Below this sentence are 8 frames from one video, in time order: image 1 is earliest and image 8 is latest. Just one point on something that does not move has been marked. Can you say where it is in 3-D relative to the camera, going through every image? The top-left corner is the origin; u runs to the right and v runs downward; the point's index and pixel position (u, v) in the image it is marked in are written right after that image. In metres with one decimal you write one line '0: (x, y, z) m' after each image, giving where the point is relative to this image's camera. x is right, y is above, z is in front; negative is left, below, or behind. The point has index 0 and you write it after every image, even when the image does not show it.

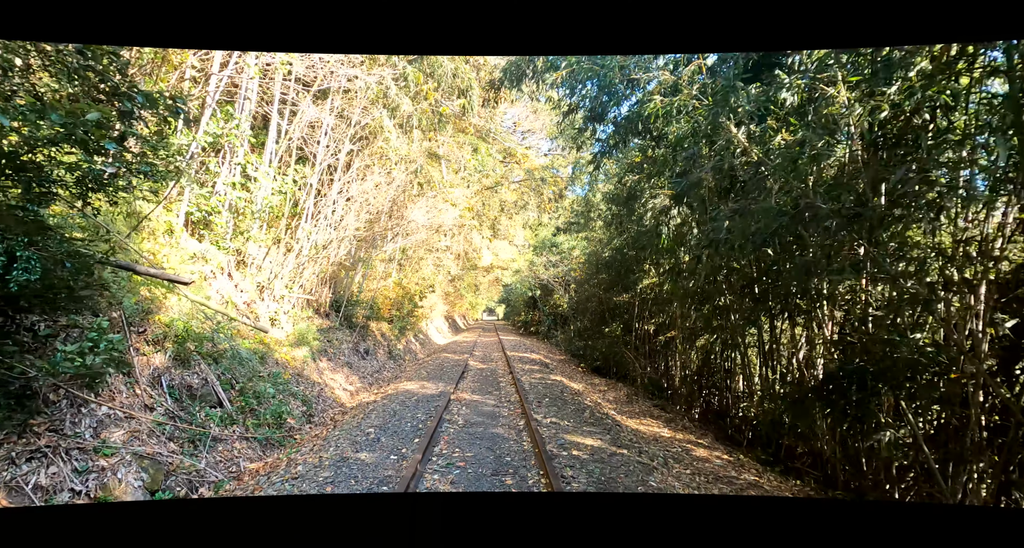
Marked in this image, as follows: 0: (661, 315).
0: (+3.4, -0.8, +11.4) m
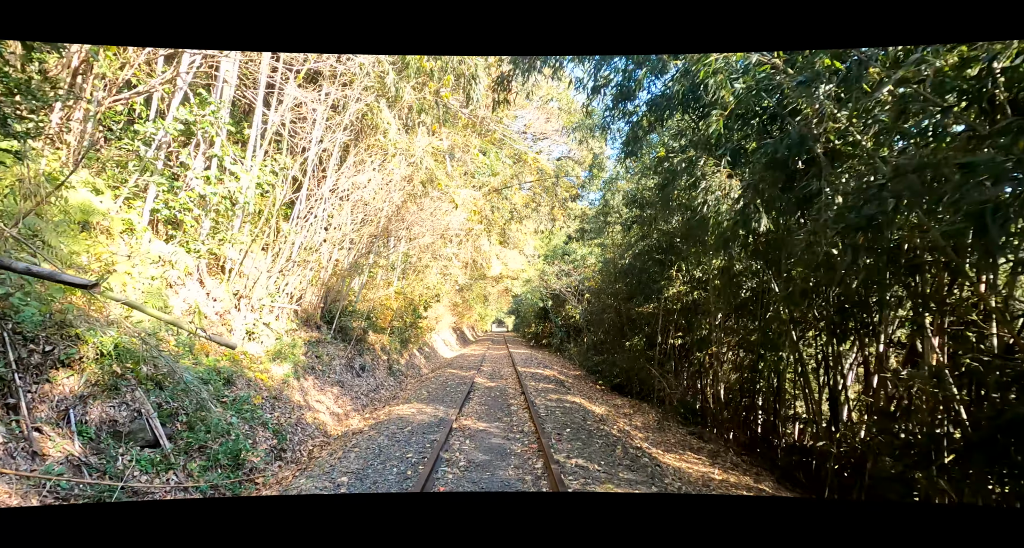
0: (+3.6, -0.9, +10.3) m
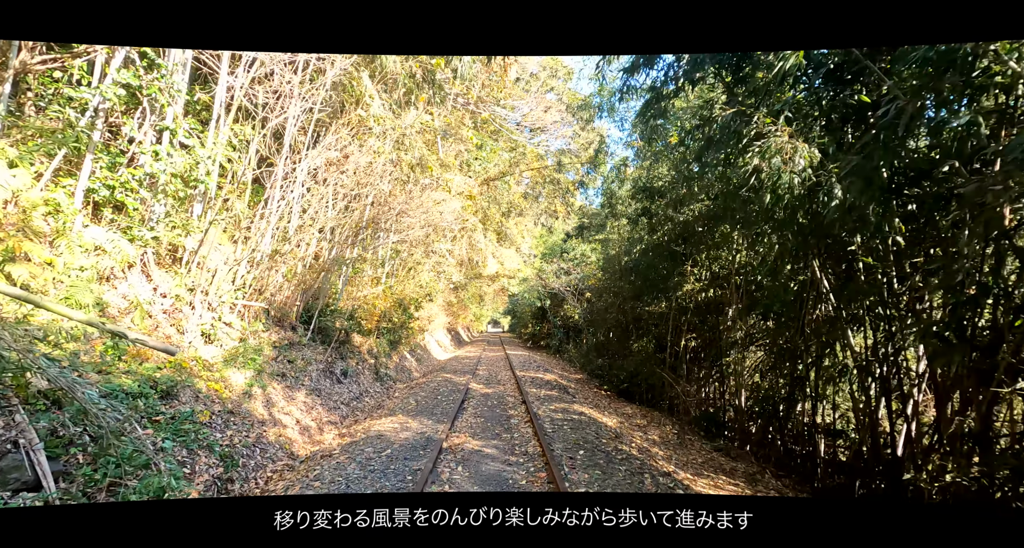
0: (+3.6, -0.8, +9.4) m
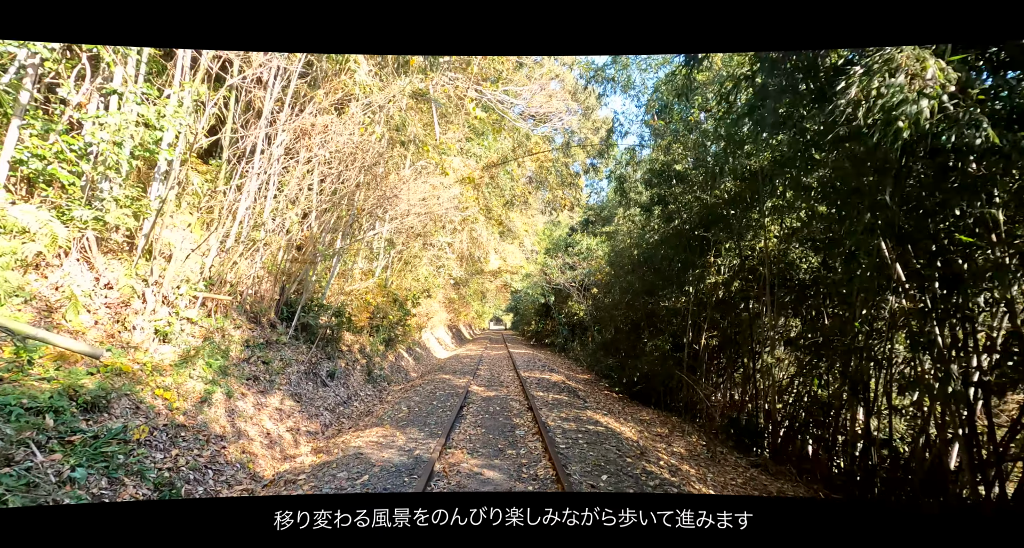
0: (+3.7, -0.7, +8.6) m
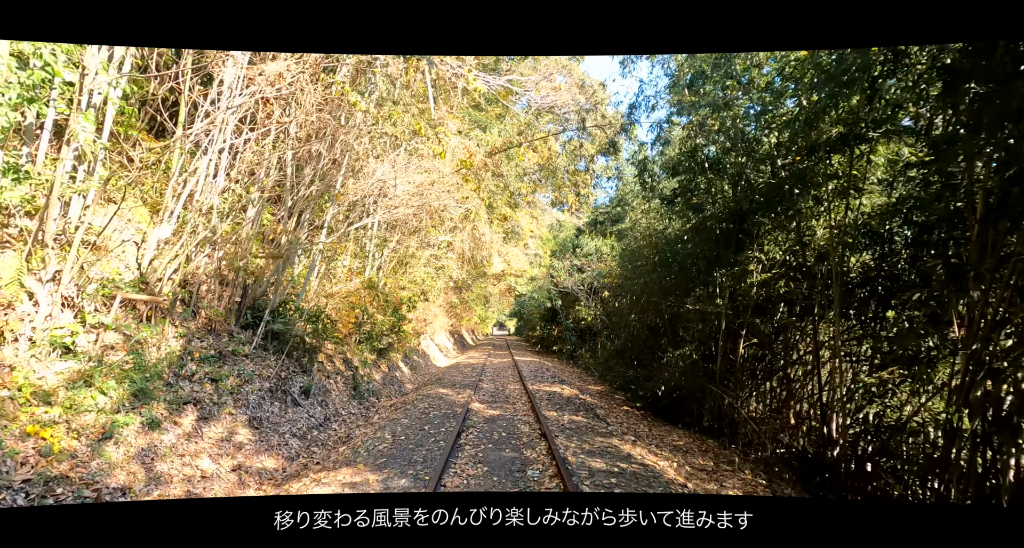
0: (+3.8, -0.7, +7.3) m
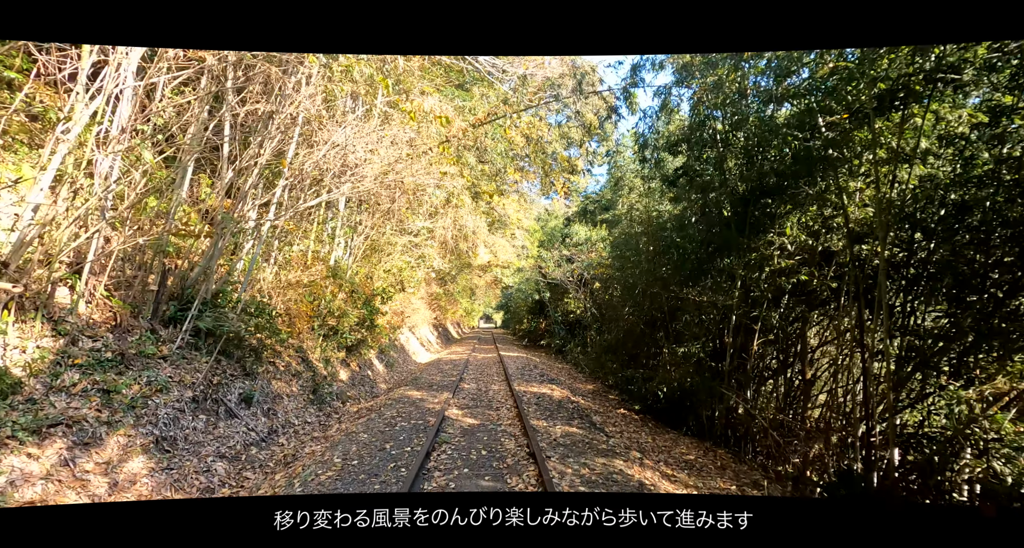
0: (+3.6, -0.5, +6.3) m
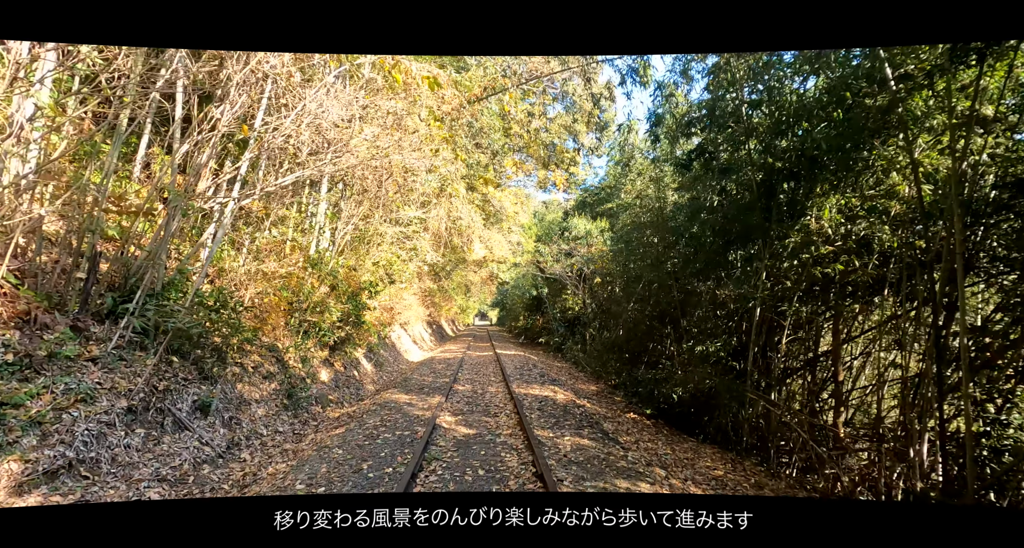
0: (+3.6, -0.4, +5.6) m
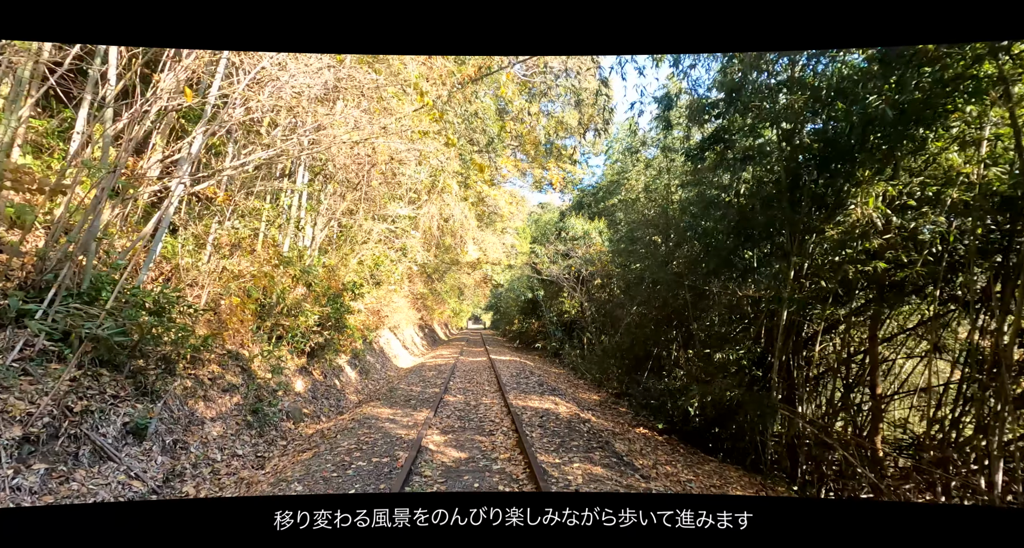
0: (+3.6, -0.4, +4.8) m
